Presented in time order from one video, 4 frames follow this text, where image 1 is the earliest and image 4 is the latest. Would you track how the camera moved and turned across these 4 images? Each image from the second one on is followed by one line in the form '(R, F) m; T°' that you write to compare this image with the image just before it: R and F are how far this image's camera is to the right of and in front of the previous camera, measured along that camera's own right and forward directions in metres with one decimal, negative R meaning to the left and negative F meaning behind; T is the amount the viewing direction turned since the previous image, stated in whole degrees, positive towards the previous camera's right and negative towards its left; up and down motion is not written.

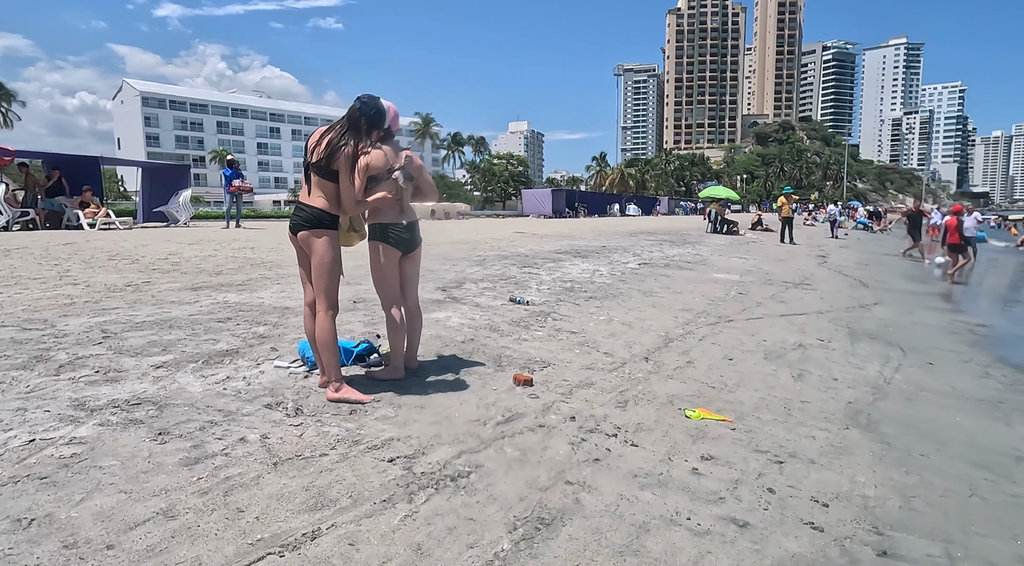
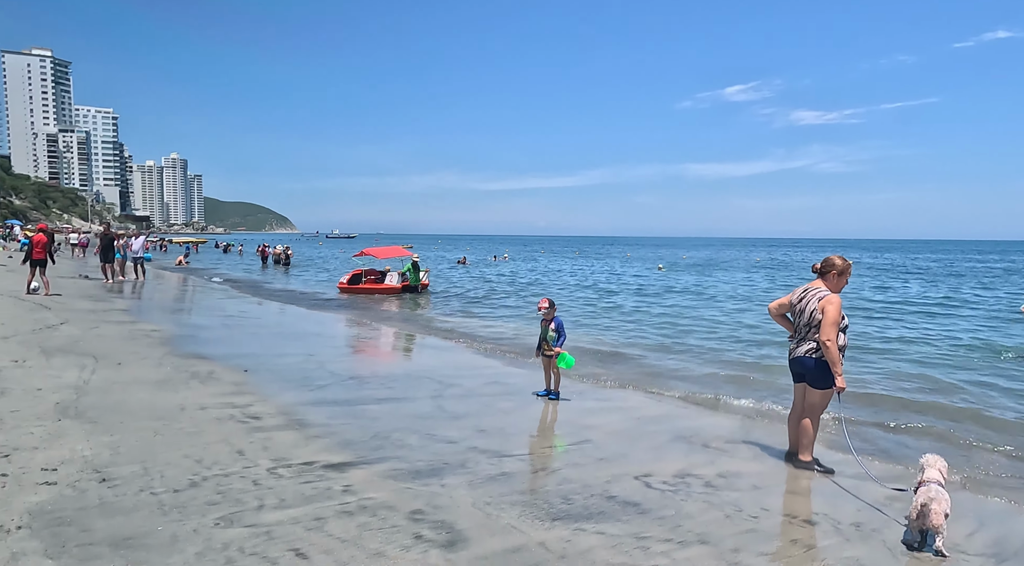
(-1.1, -1.9) m; +59°
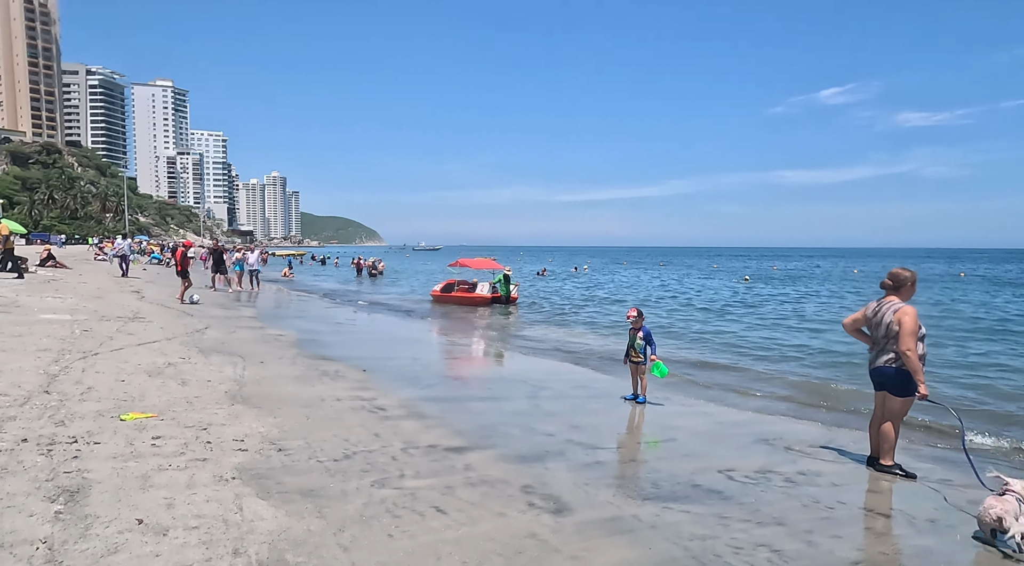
(-0.1, -0.9) m; -6°
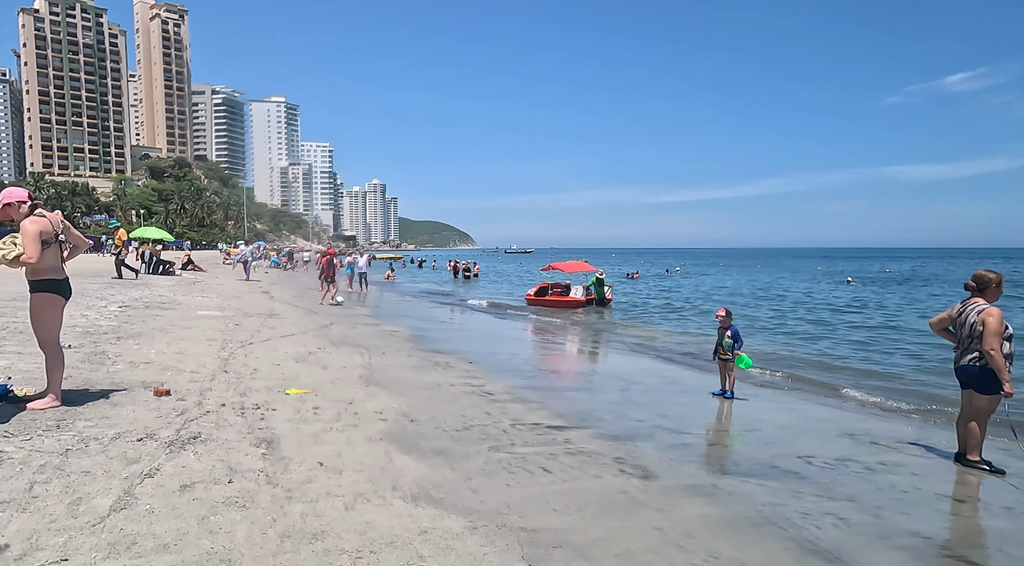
(0.0, -1.0) m; -7°
